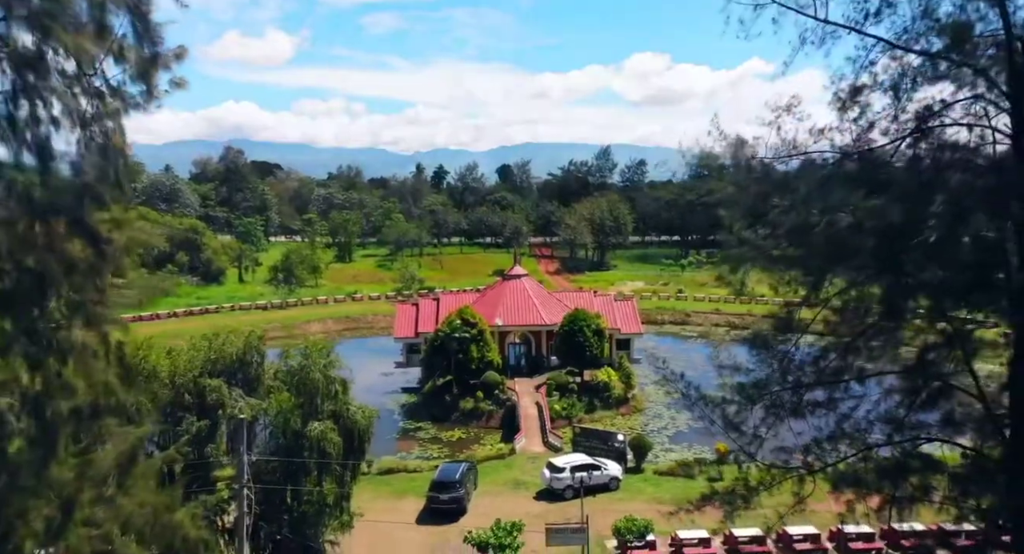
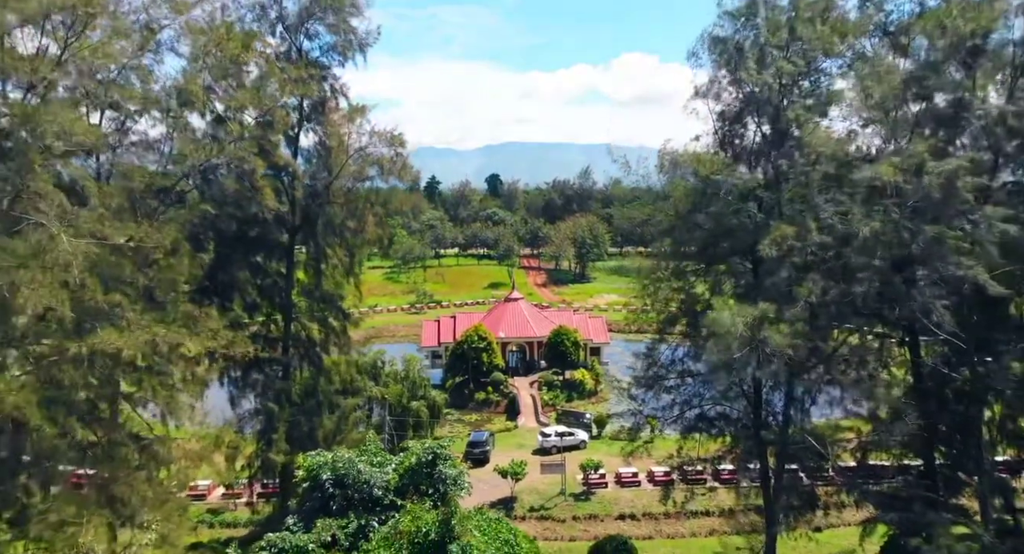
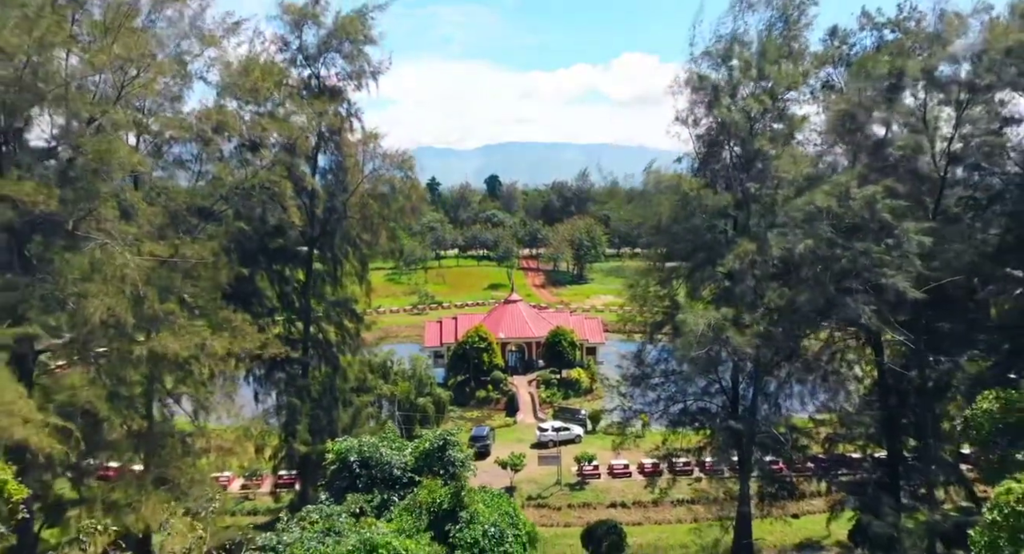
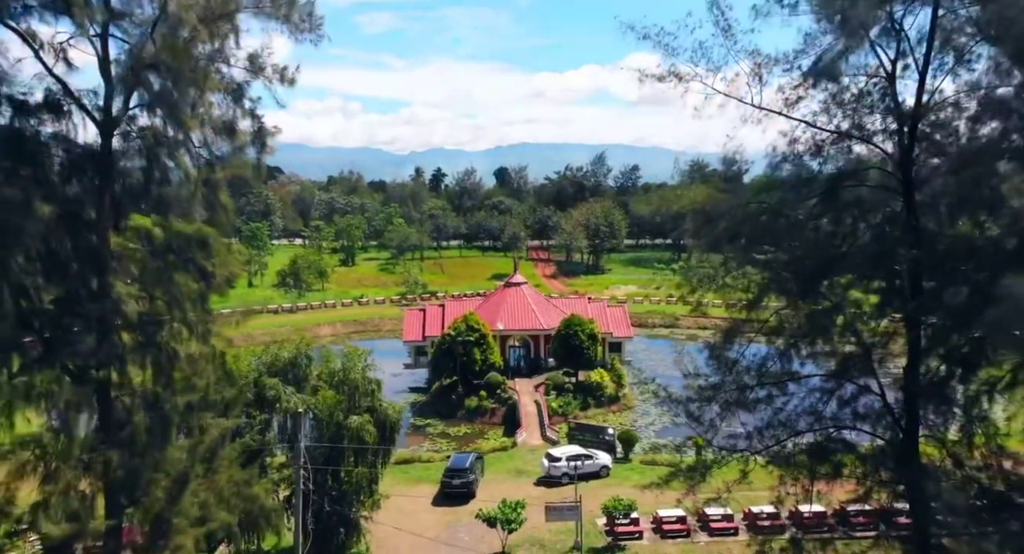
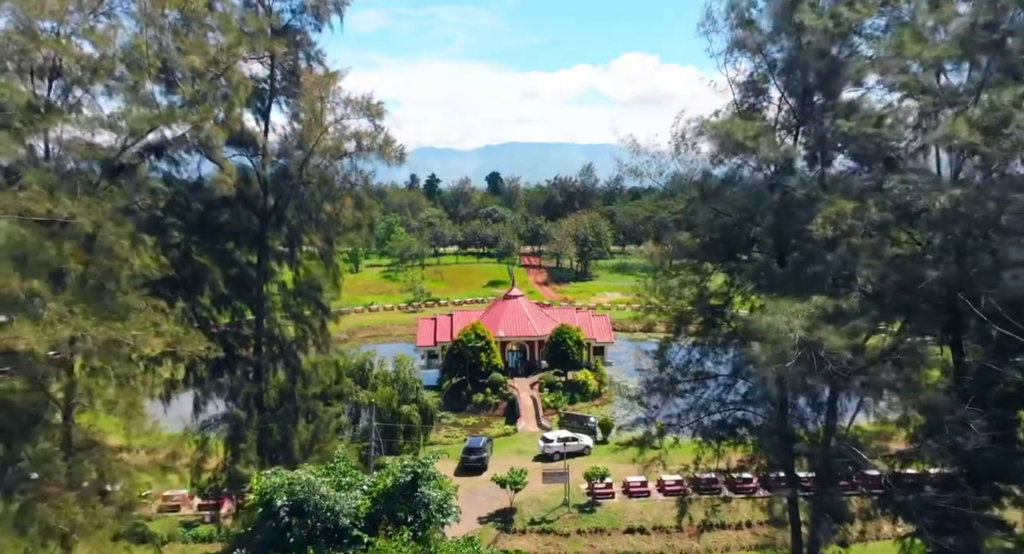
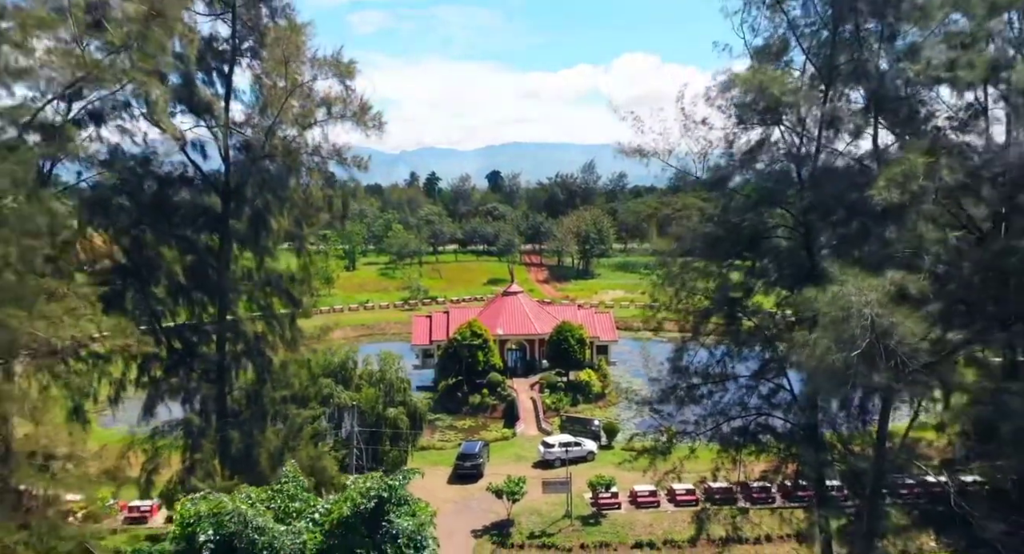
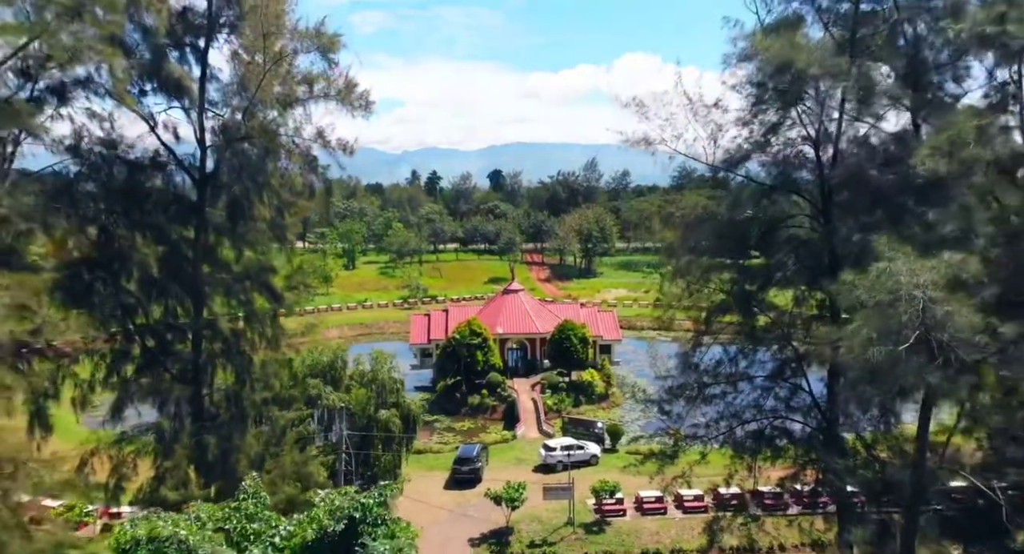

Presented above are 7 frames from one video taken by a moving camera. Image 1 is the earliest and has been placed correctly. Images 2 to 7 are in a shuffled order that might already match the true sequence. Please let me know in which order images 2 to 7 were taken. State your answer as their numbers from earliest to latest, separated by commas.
4, 7, 6, 5, 2, 3
